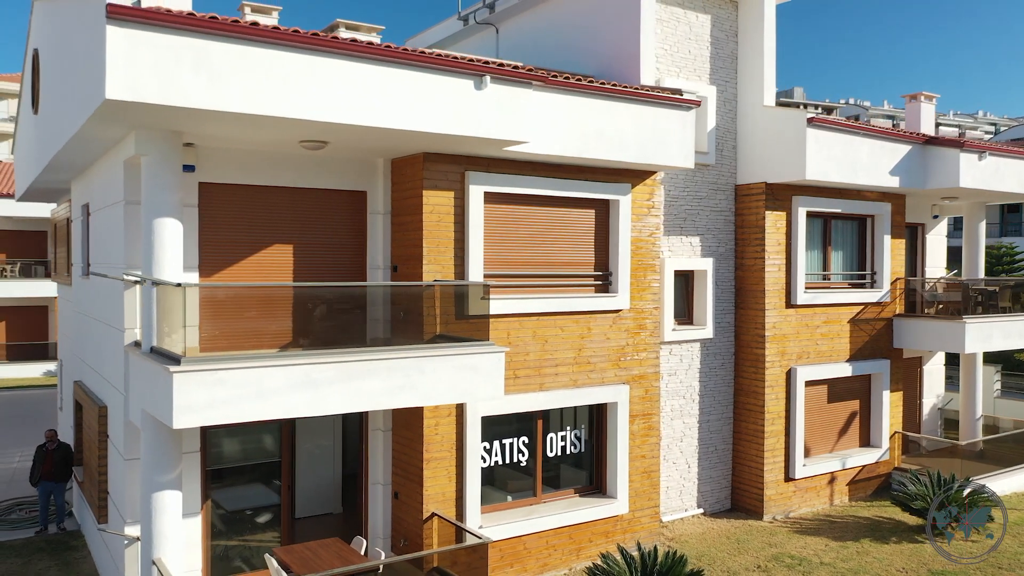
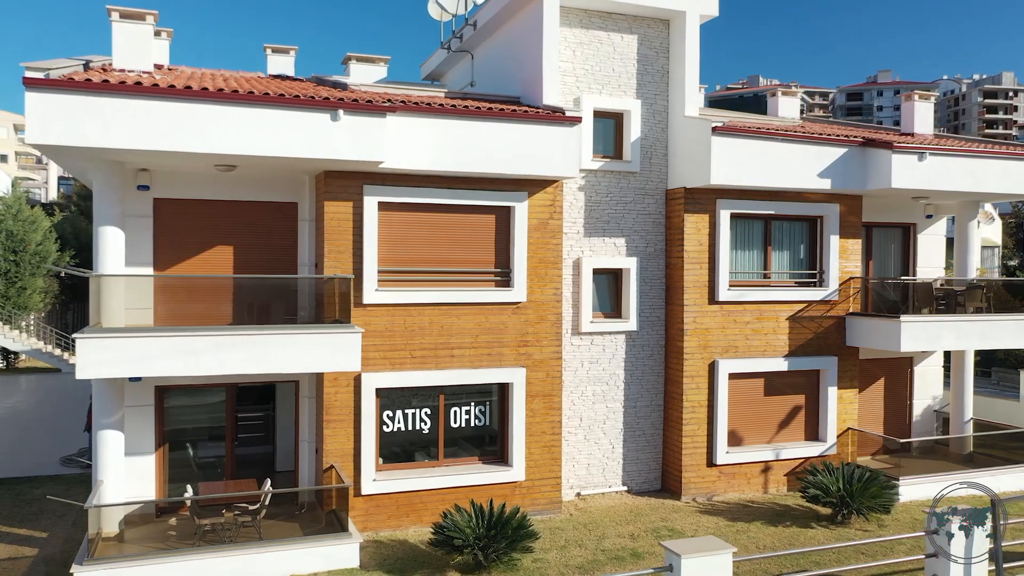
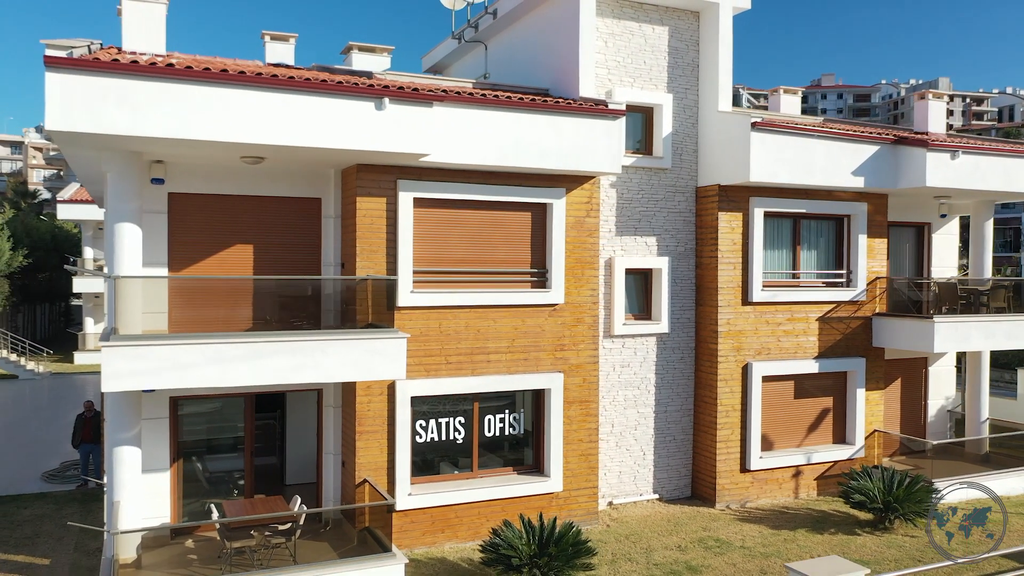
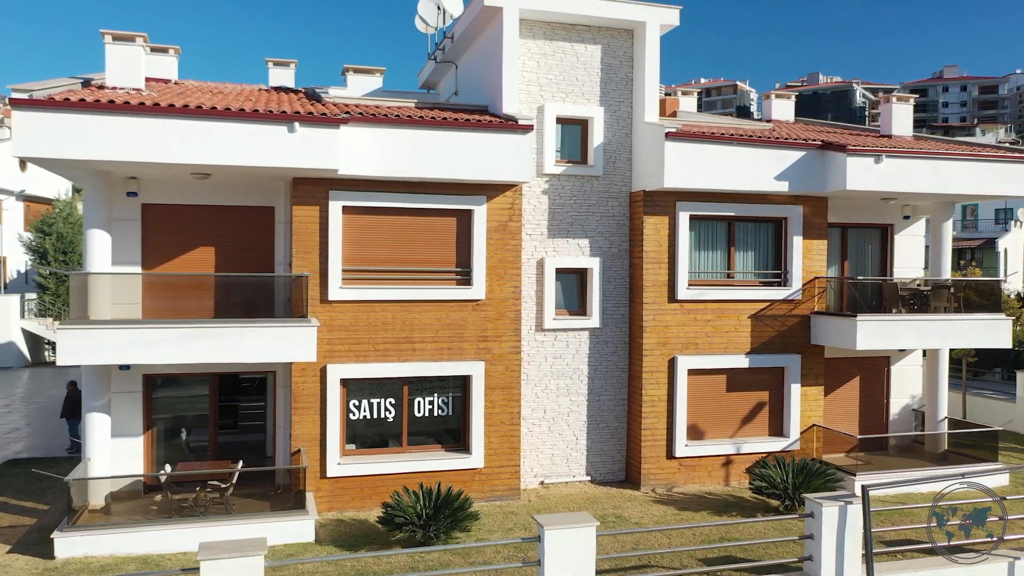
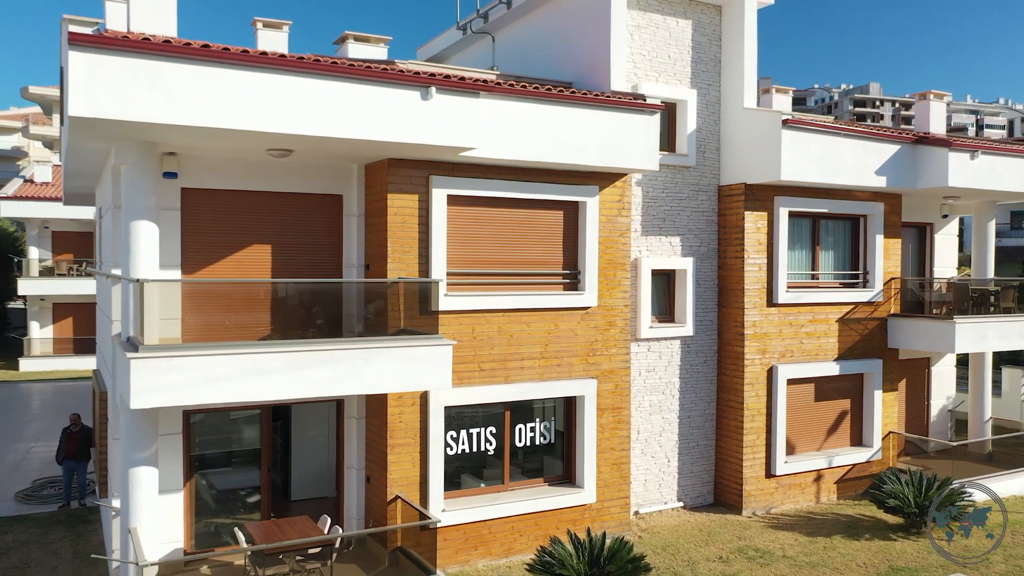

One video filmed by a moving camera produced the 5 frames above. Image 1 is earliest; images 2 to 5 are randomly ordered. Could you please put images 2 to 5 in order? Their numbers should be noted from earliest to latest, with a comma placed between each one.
5, 3, 2, 4
